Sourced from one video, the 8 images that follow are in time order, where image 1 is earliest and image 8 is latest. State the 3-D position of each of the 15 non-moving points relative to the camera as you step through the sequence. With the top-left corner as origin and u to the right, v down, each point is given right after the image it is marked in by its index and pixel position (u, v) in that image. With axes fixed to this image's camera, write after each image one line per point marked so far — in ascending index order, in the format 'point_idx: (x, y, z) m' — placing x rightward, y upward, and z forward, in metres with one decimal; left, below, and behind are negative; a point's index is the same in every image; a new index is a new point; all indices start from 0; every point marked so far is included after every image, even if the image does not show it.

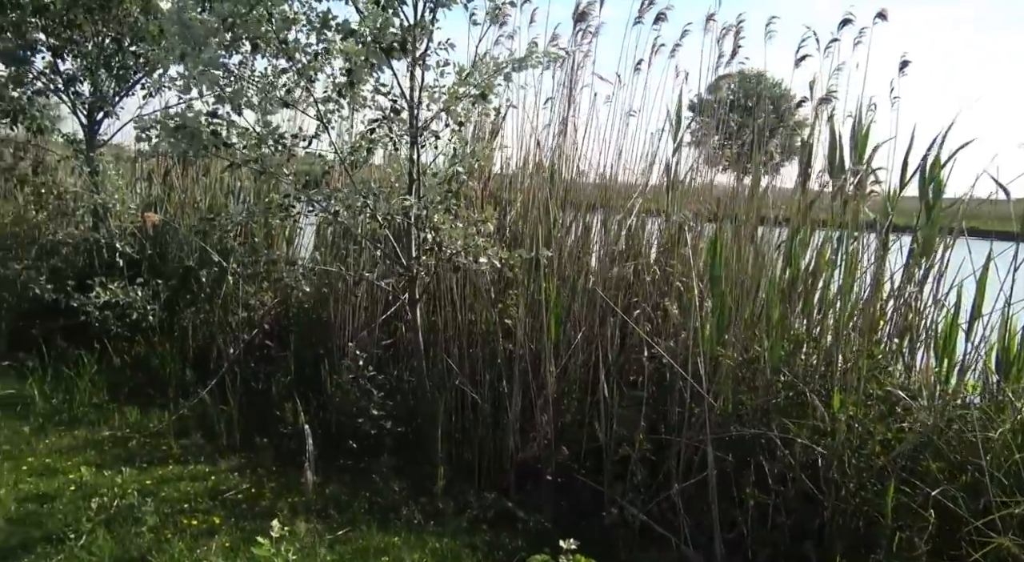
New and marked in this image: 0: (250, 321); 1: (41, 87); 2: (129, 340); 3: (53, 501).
0: (-1.3, -0.2, +4.2) m
1: (-2.9, +1.2, +5.2) m
2: (-2.1, -0.3, +4.5) m
3: (-1.5, -0.7, +2.8) m
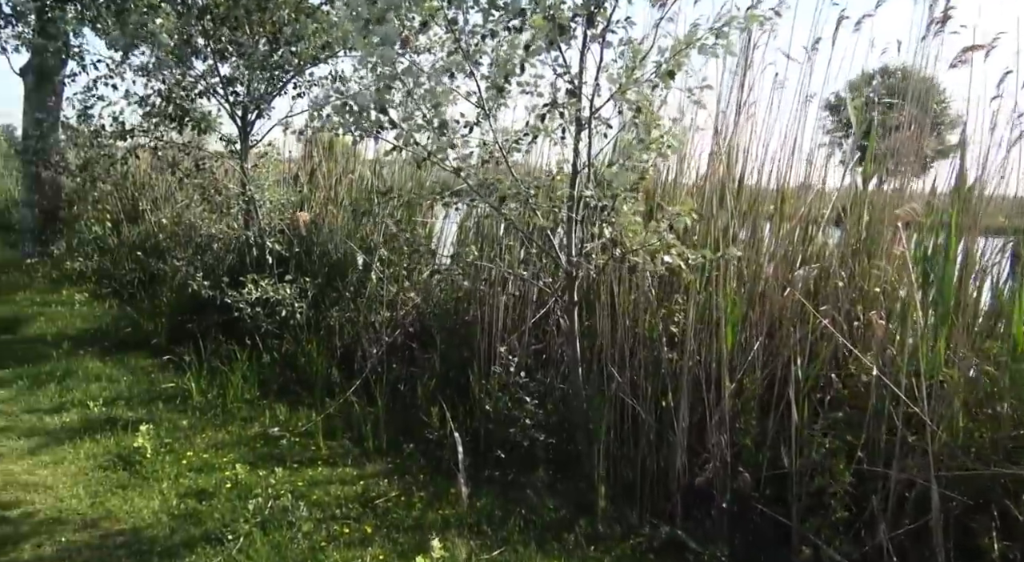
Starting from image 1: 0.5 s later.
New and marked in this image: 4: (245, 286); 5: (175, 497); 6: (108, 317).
0: (-0.6, -0.2, +4.2) m
1: (-2.0, +1.2, +5.4) m
2: (-1.3, -0.3, +4.6) m
3: (-1.0, -0.7, +2.8) m
4: (-1.5, 0.0, +4.7) m
5: (-1.1, -0.7, +2.8) m
6: (-3.3, -0.3, +6.8) m
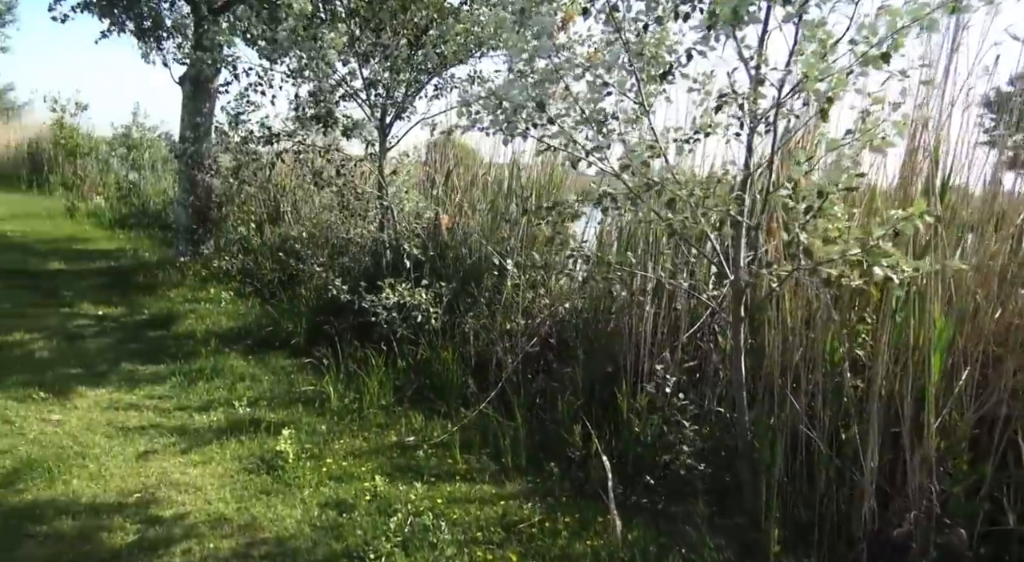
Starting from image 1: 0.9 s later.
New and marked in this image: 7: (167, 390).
0: (+0.1, -0.2, +4.1) m
1: (-1.1, +1.2, +5.4) m
2: (-0.5, -0.3, +4.6) m
3: (-0.5, -0.8, +2.7) m
4: (-0.7, 0.0, +4.7) m
5: (-0.7, -0.8, +2.8) m
6: (-2.2, -0.3, +7.1) m
7: (-2.0, -0.6, +4.8) m
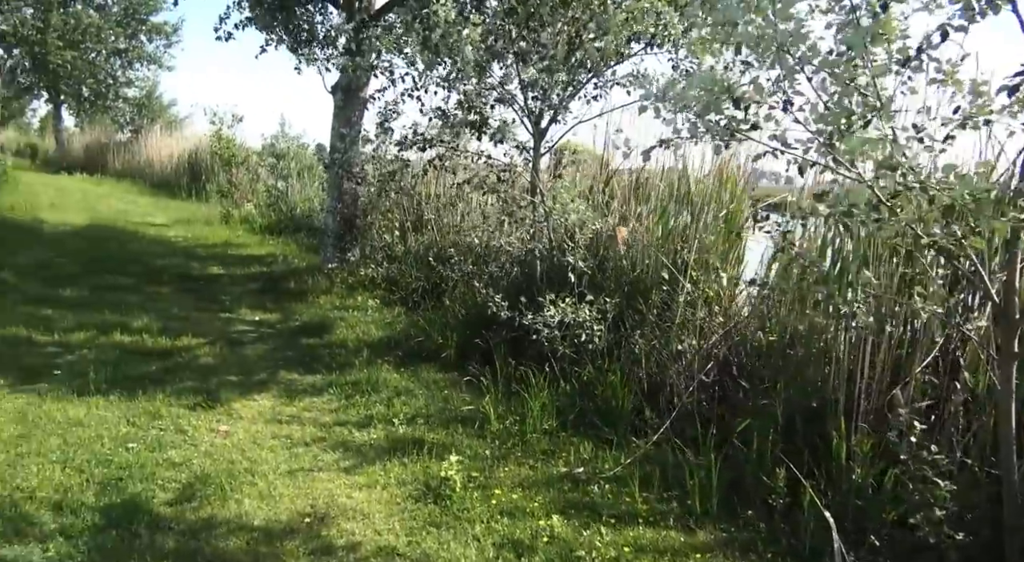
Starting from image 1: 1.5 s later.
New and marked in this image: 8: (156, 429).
0: (+0.9, -0.3, +3.8) m
1: (-0.1, +1.1, +5.3) m
2: (+0.3, -0.4, +4.3) m
3: (+0.1, -0.8, +2.5) m
4: (+0.2, -0.1, +4.4) m
5: (-0.1, -0.8, +2.6) m
6: (-1.0, -0.4, +7.0) m
7: (-1.1, -0.7, +4.7) m
8: (-1.8, -0.7, +4.2) m
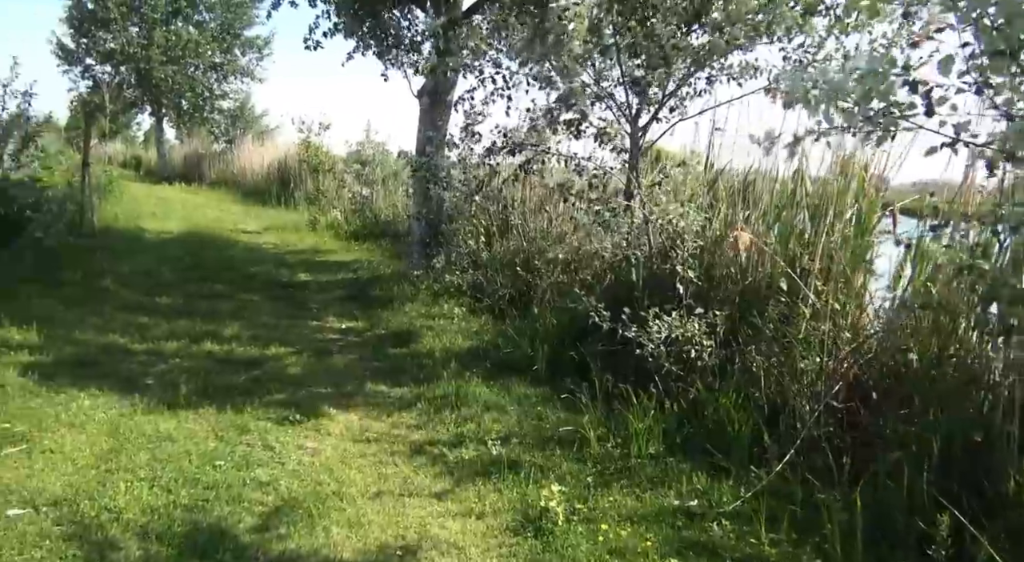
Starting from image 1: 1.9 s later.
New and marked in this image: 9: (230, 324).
0: (+1.3, -0.4, +3.4) m
1: (+0.5, +1.1, +5.0) m
2: (+0.8, -0.5, +4.0) m
3: (+0.4, -0.9, +2.2) m
4: (+0.7, -0.2, +4.1) m
5: (+0.3, -0.9, +2.3) m
6: (-0.2, -0.4, +6.8) m
7: (-0.5, -0.7, +4.5) m
8: (-1.3, -0.8, +4.1) m
9: (-2.4, -0.4, +7.1) m
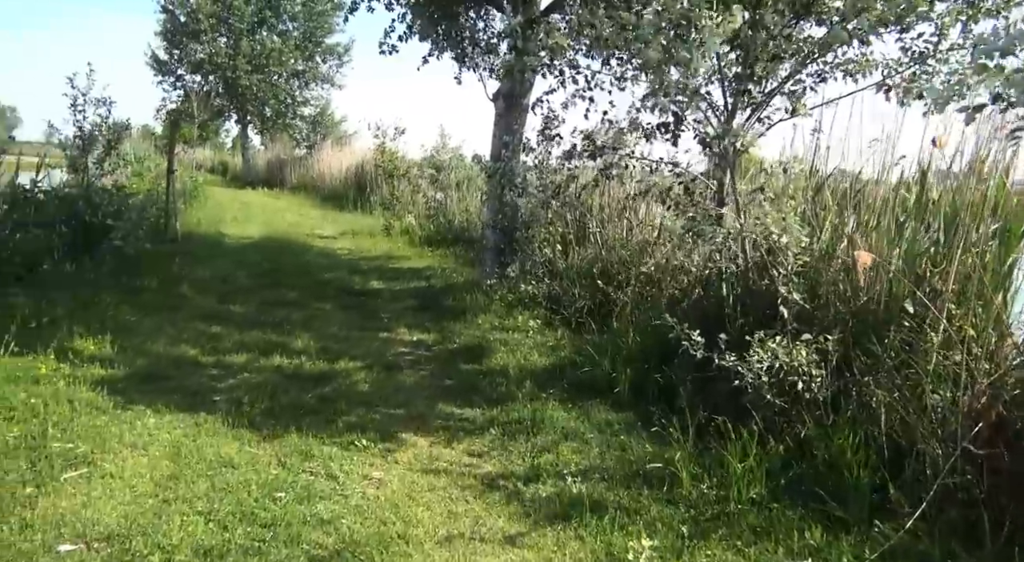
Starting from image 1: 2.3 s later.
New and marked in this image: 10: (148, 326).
0: (+1.6, -0.5, +2.9) m
1: (+1.0, +1.0, +4.6) m
2: (+1.2, -0.6, +3.6) m
3: (+0.6, -0.9, +1.8) m
4: (+1.0, -0.3, +3.7) m
5: (+0.5, -0.9, +1.9) m
6: (+0.4, -0.5, +6.5) m
7: (-0.1, -0.8, +4.2) m
8: (-0.9, -0.9, +3.8) m
9: (-1.8, -0.4, +6.9) m
10: (-2.9, -0.3, +6.7) m
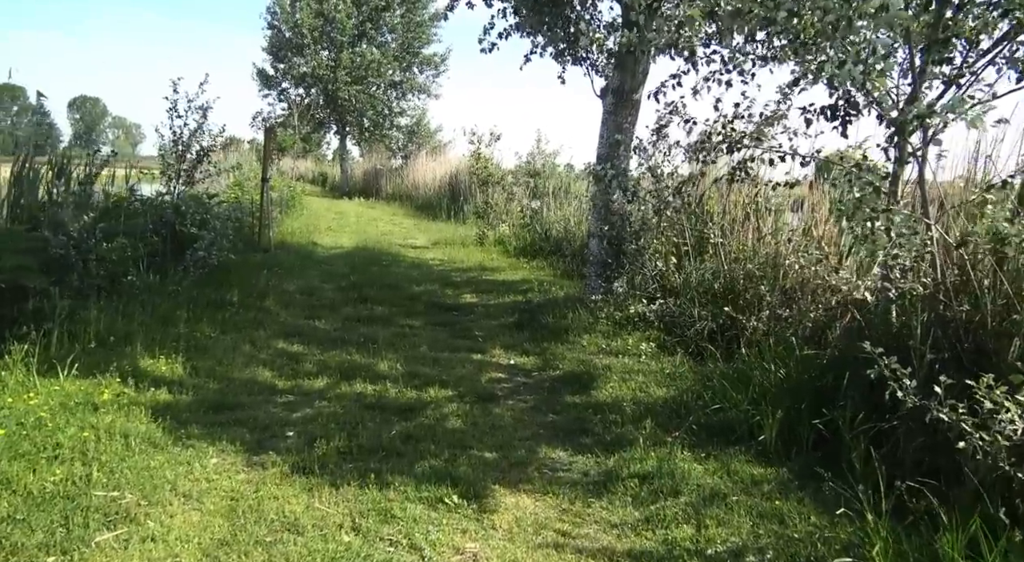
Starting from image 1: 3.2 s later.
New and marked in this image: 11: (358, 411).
0: (+2.0, -0.6, +1.9) m
1: (+1.5, +0.9, +3.6) m
2: (+1.6, -0.7, +2.6) m
3: (+0.8, -1.0, +0.9) m
4: (+1.5, -0.4, +2.8) m
5: (+0.7, -1.0, +1.0) m
6: (+1.2, -0.7, +5.6) m
7: (+0.4, -0.9, +3.4) m
8: (-0.5, -1.0, +3.1) m
9: (-0.9, -0.6, +6.3) m
10: (-2.1, -0.5, +6.2) m
11: (-0.9, -0.8, +4.8) m
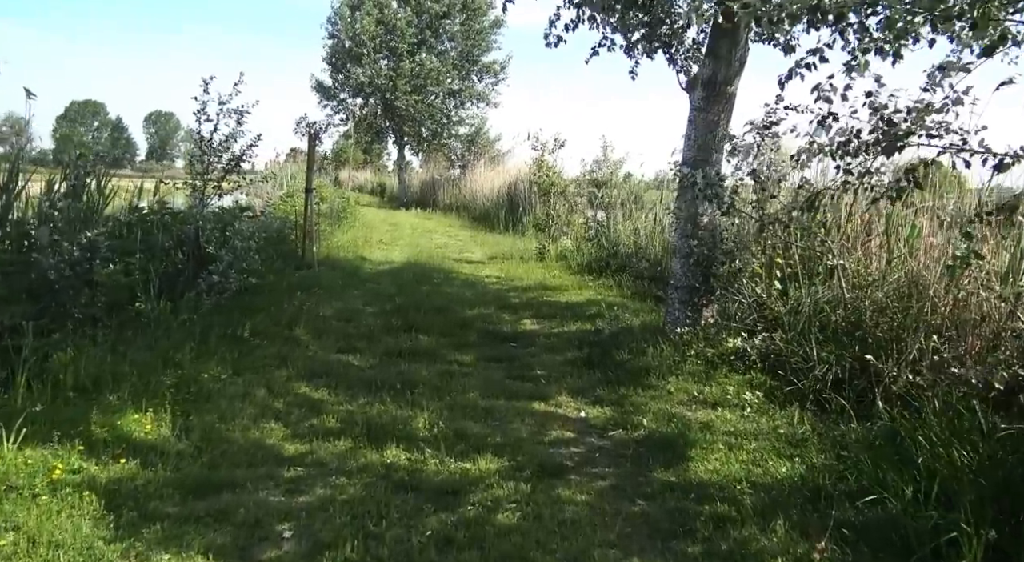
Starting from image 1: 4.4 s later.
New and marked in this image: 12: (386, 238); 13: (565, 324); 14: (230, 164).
0: (+2.1, -0.7, +0.5) m
1: (+1.8, +0.7, +2.3) m
2: (+1.8, -0.8, +1.3) m
3: (+0.8, -1.2, -0.3) m
4: (+1.7, -0.5, +1.4) m
5: (+0.8, -1.2, -0.2) m
6: (+1.5, -0.9, +4.3) m
7: (+0.6, -1.1, +2.1) m
8: (-0.3, -1.1, +1.9) m
9: (-0.5, -0.8, +5.1) m
10: (-1.7, -0.6, +5.1) m
11: (-0.6, -0.9, +3.6) m
12: (-2.7, +0.9, +17.7) m
13: (+0.5, -0.4, +8.2) m
14: (-2.8, +1.1, +8.2) m
